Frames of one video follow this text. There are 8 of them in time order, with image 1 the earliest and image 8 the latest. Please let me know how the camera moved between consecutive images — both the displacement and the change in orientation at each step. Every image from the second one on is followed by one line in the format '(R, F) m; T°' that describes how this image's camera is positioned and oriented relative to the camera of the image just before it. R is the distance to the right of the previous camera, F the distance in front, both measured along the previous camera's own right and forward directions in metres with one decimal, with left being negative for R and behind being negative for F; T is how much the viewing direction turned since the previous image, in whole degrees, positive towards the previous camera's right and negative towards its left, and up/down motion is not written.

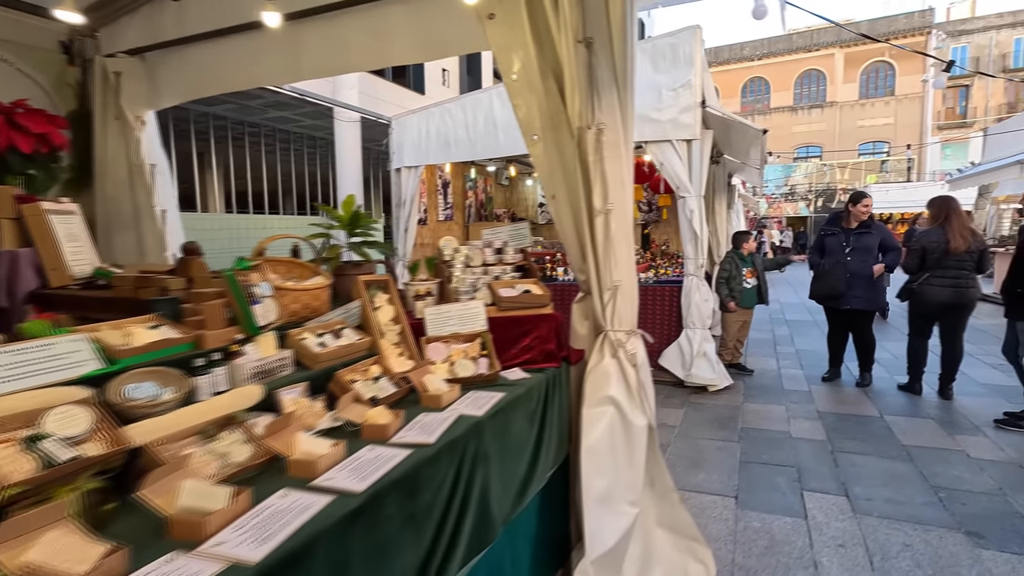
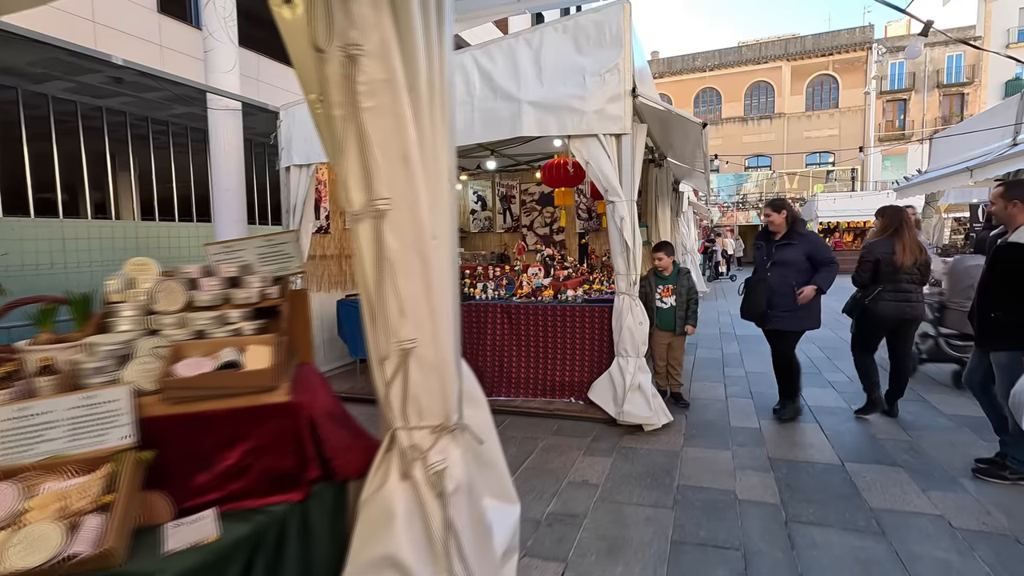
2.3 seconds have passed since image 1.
(+0.5, +0.8) m; +4°
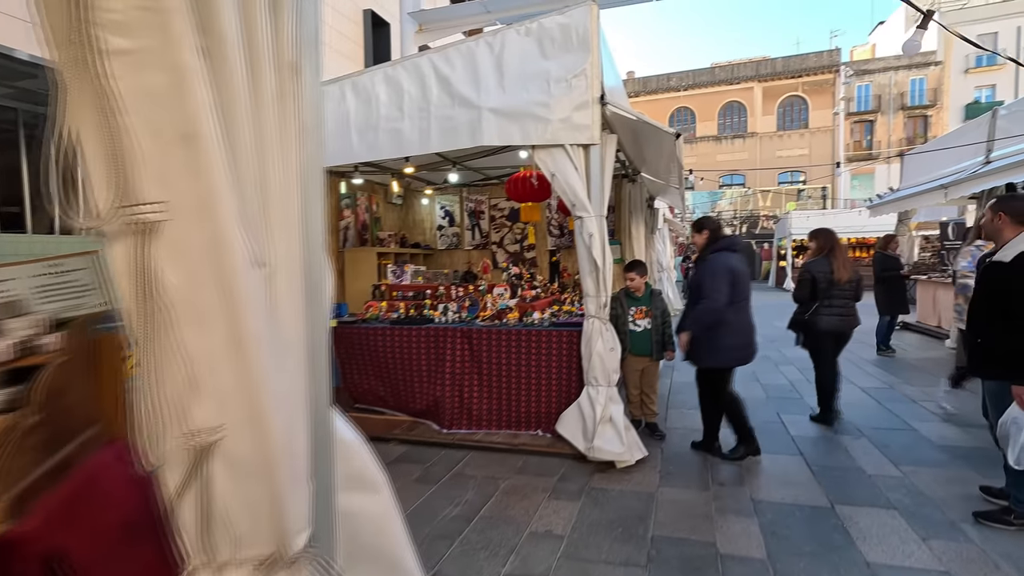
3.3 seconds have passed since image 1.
(+0.1, +0.3) m; +2°
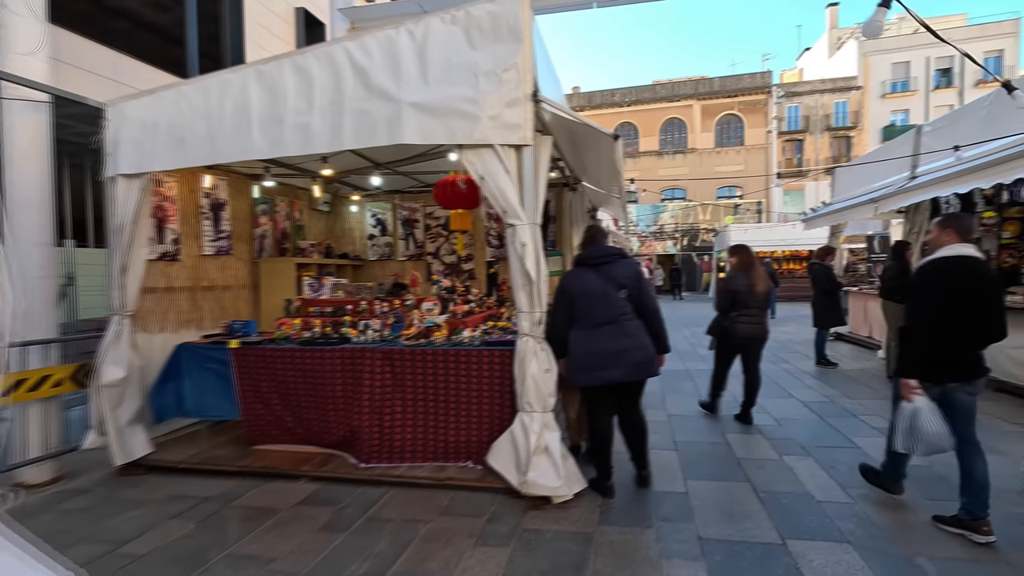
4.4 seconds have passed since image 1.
(+0.1, +0.4) m; +5°
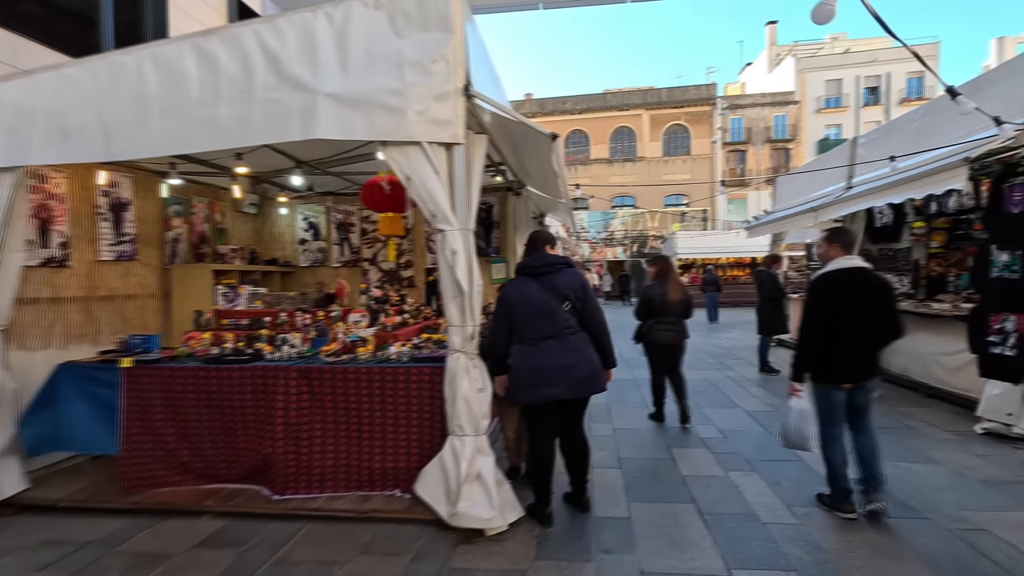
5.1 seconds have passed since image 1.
(+0.1, +0.3) m; +5°
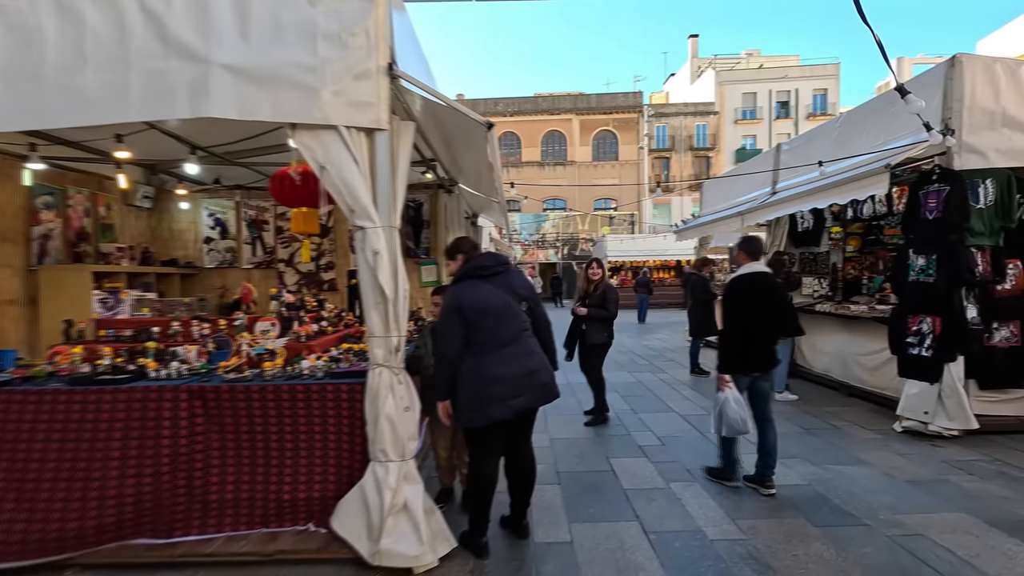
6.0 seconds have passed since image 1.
(0.0, +0.3) m; +7°
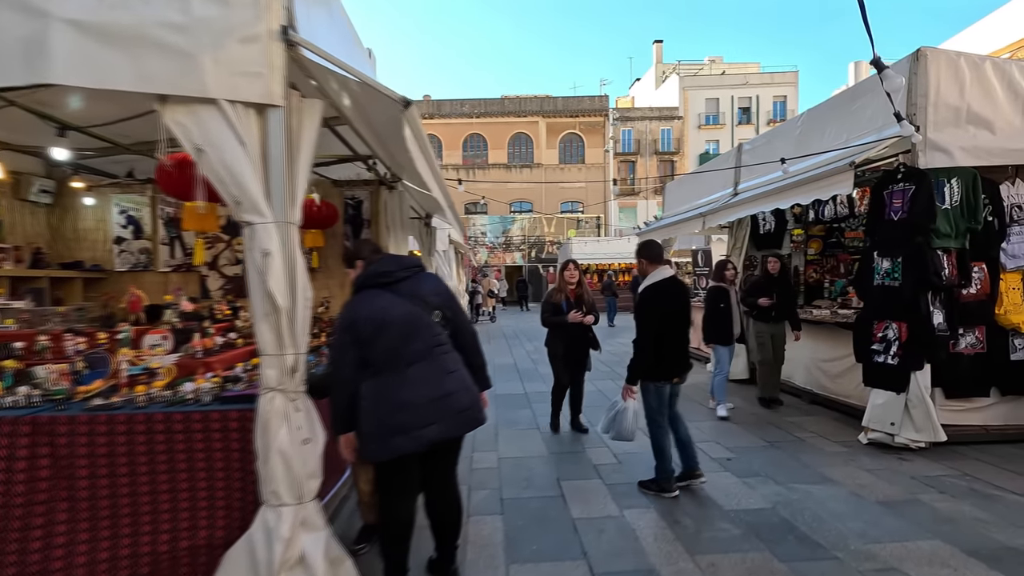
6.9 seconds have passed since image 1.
(+0.2, +0.4) m; +3°
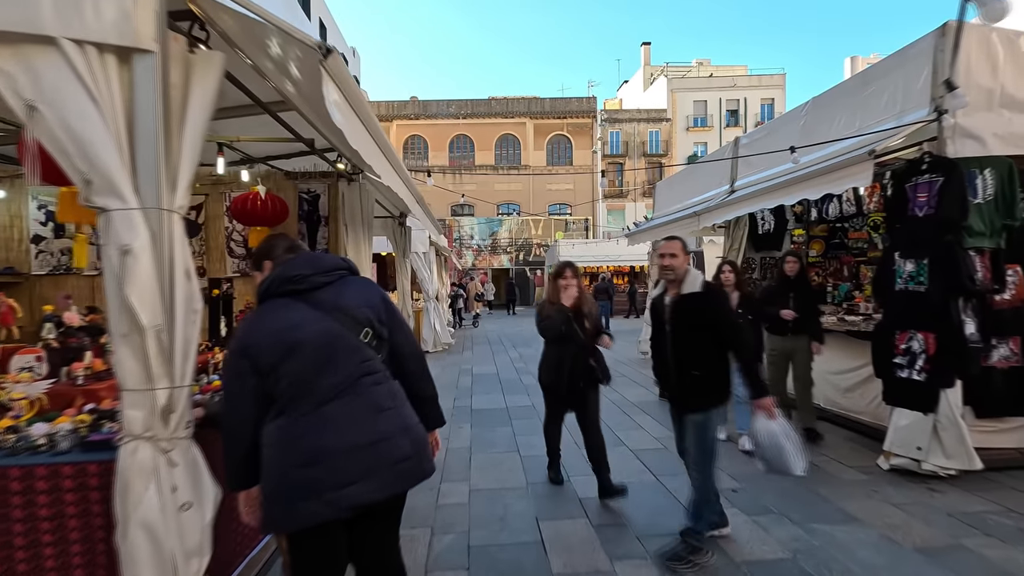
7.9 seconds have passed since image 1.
(+0.1, +0.6) m; +1°
